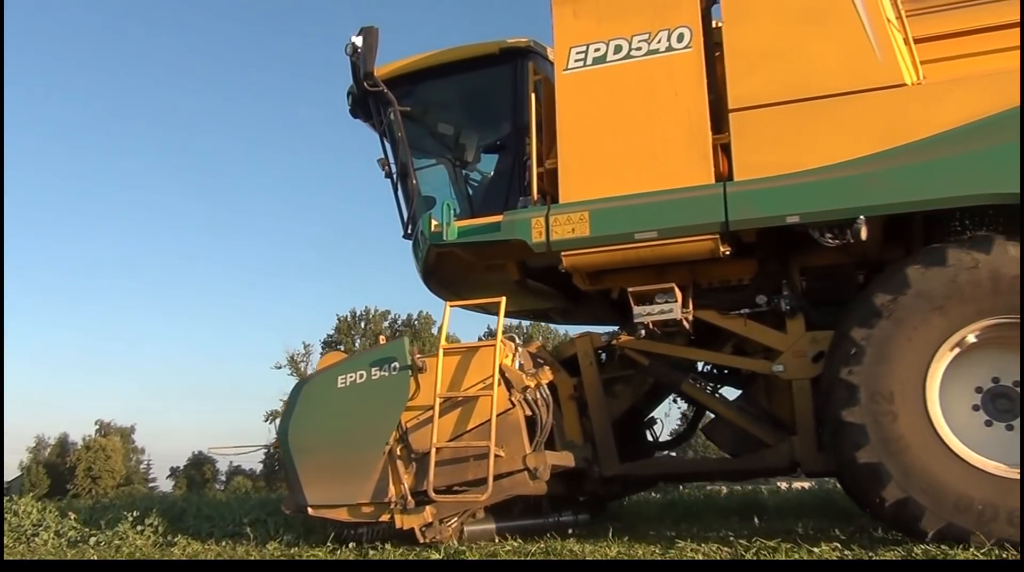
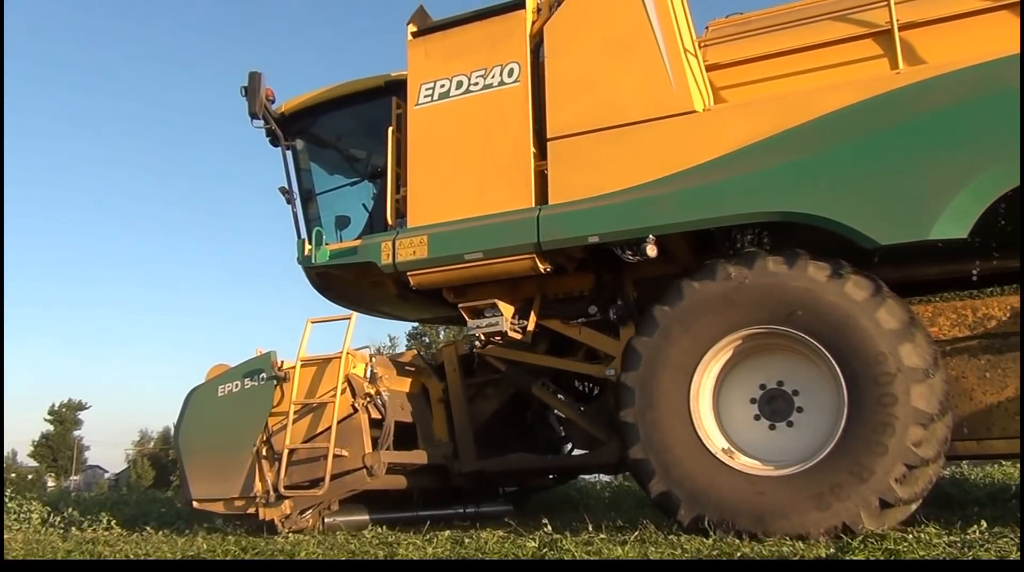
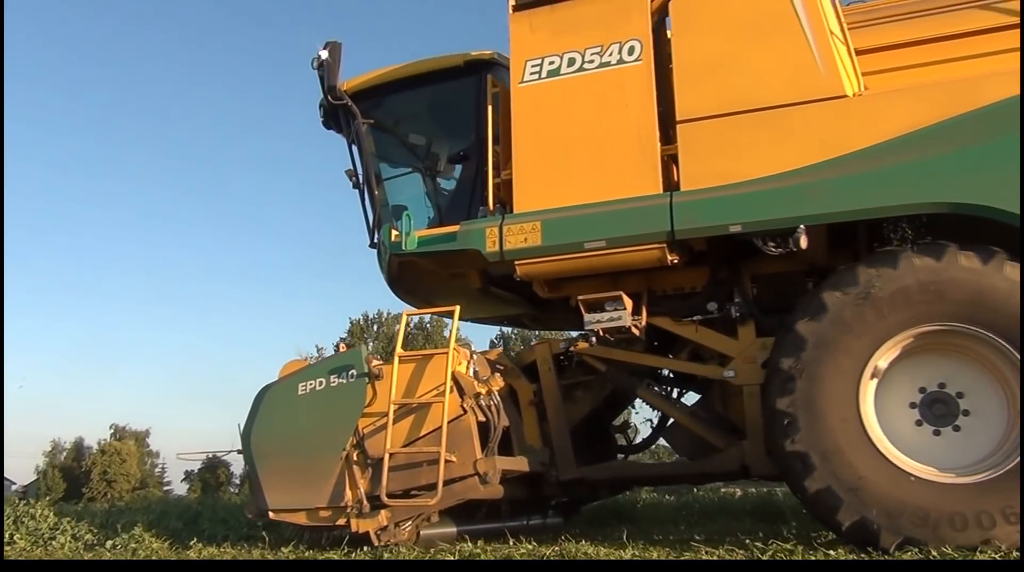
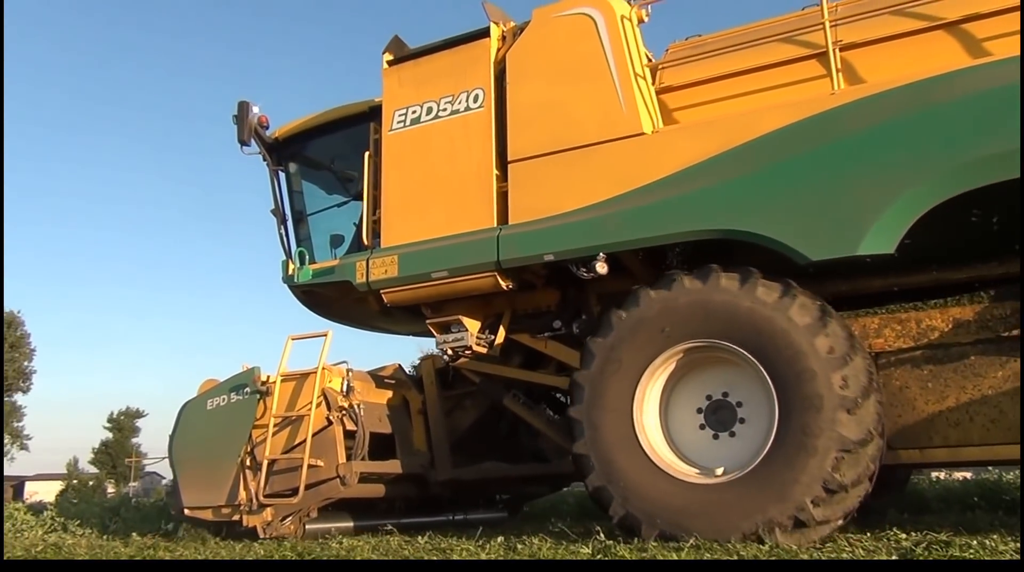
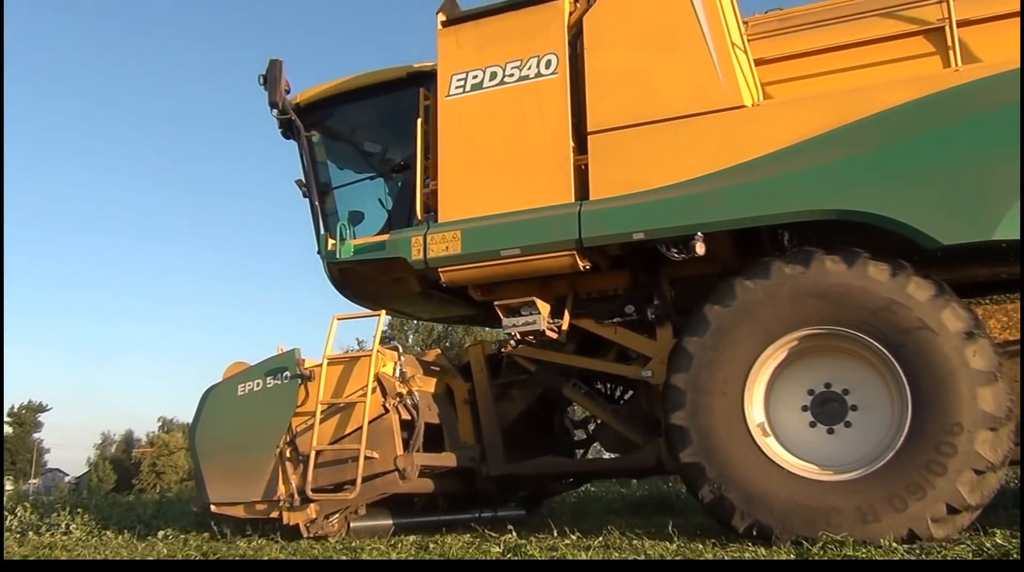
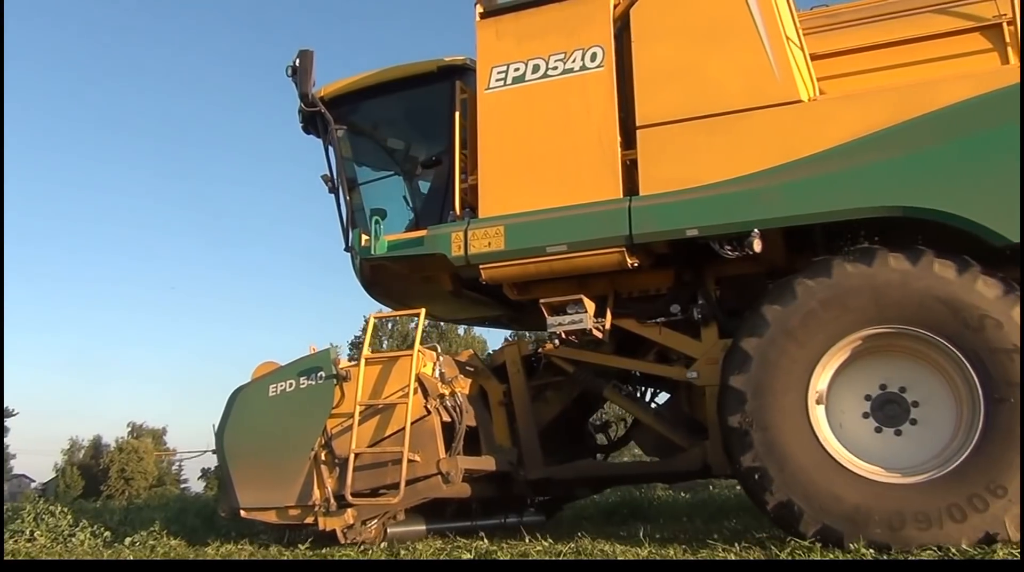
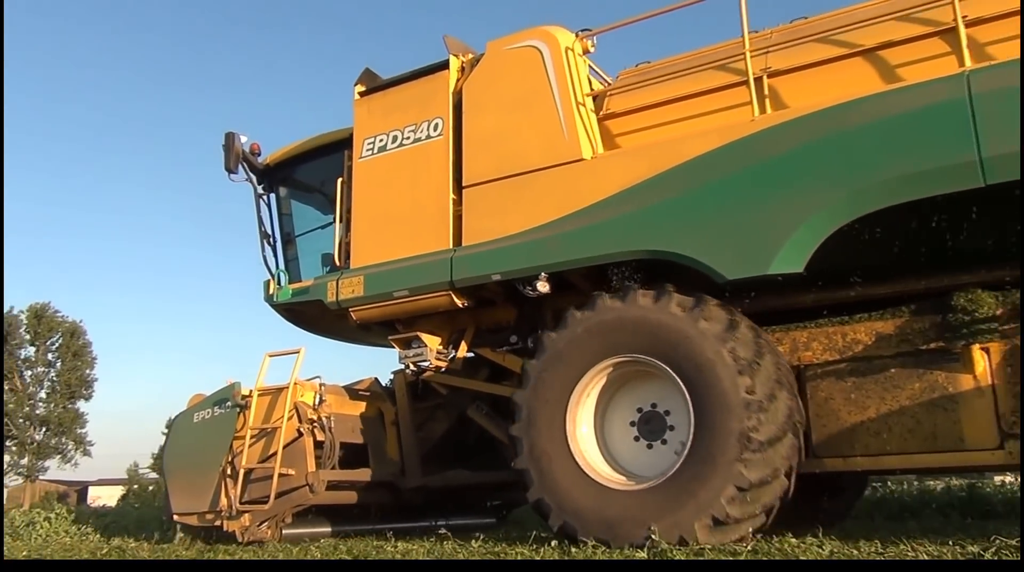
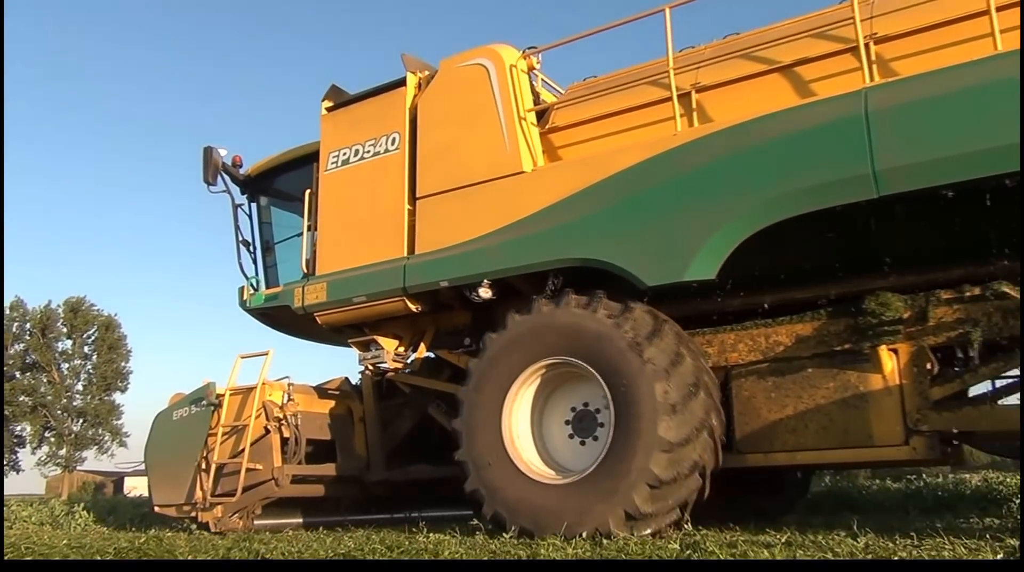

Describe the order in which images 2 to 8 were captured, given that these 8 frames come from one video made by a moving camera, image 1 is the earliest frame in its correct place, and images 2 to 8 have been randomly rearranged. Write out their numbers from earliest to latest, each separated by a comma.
3, 6, 5, 2, 4, 7, 8
